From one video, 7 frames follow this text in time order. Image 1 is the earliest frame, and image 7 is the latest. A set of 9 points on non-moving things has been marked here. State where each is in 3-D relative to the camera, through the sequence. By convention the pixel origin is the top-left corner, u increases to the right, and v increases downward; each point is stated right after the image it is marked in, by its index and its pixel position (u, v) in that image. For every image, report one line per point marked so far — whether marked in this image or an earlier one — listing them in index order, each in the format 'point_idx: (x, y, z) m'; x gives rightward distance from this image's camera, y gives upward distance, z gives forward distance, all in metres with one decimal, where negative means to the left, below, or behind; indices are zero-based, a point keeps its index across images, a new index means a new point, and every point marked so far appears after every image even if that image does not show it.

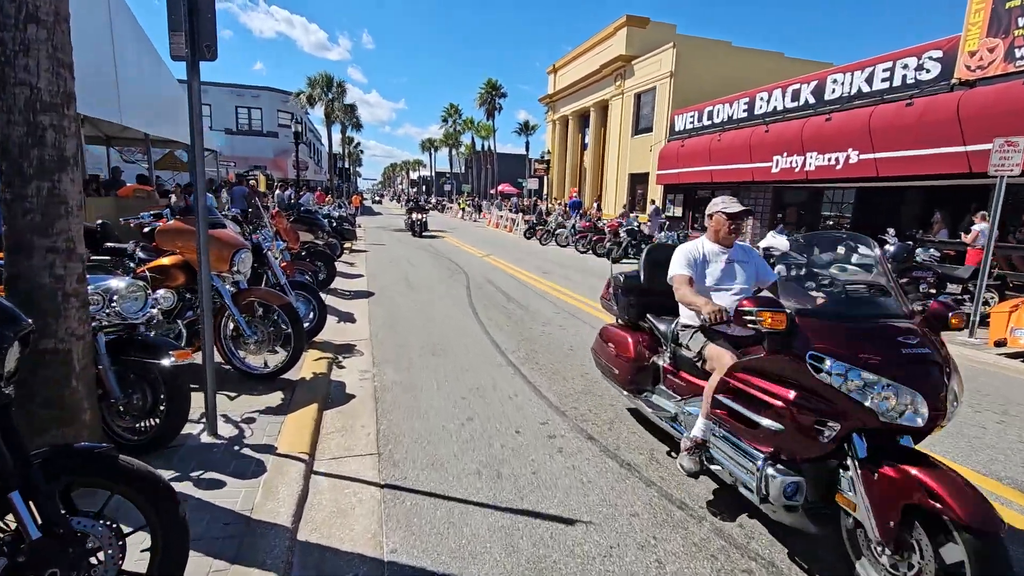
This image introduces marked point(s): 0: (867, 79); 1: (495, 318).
0: (+9.7, +5.7, +13.6) m
1: (-0.2, -0.5, +7.5) m
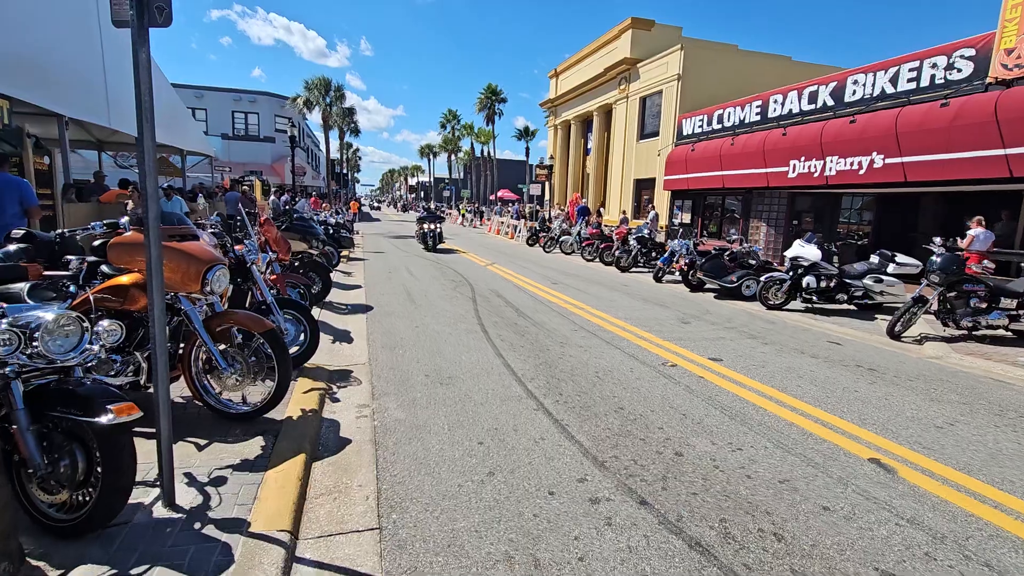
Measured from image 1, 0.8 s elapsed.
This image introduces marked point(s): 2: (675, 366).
0: (+9.9, +5.4, +12.9) m
1: (0.0, -0.7, +6.8) m
2: (+1.9, -0.9, +5.7) m
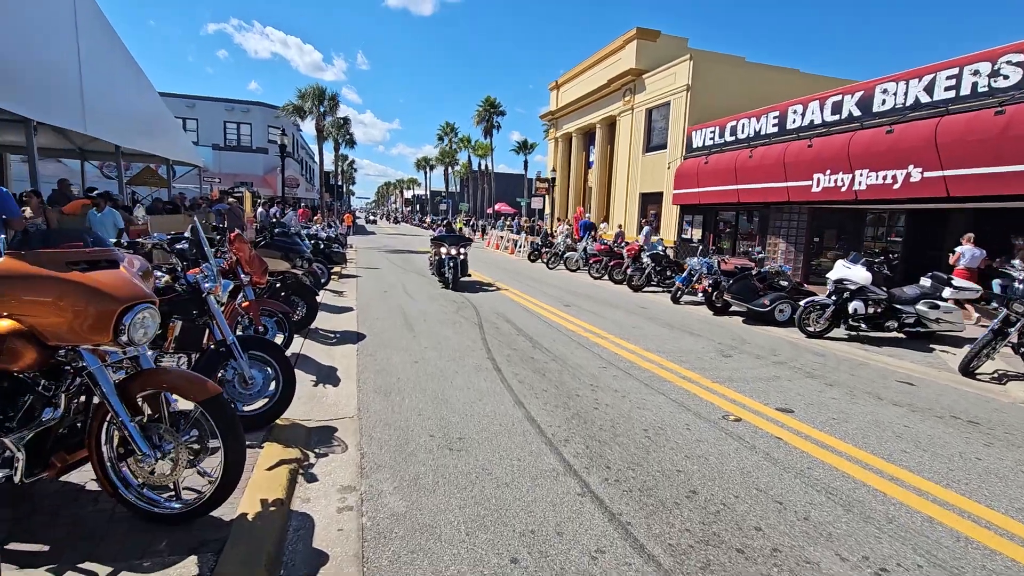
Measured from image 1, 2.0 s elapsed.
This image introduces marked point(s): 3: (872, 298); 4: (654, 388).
0: (+10.0, +4.8, +12.1) m
1: (+0.2, -1.1, +5.7) m
2: (+2.1, -1.2, +4.6) m
3: (+6.3, -0.2, +8.7) m
4: (+1.6, -1.1, +5.4) m
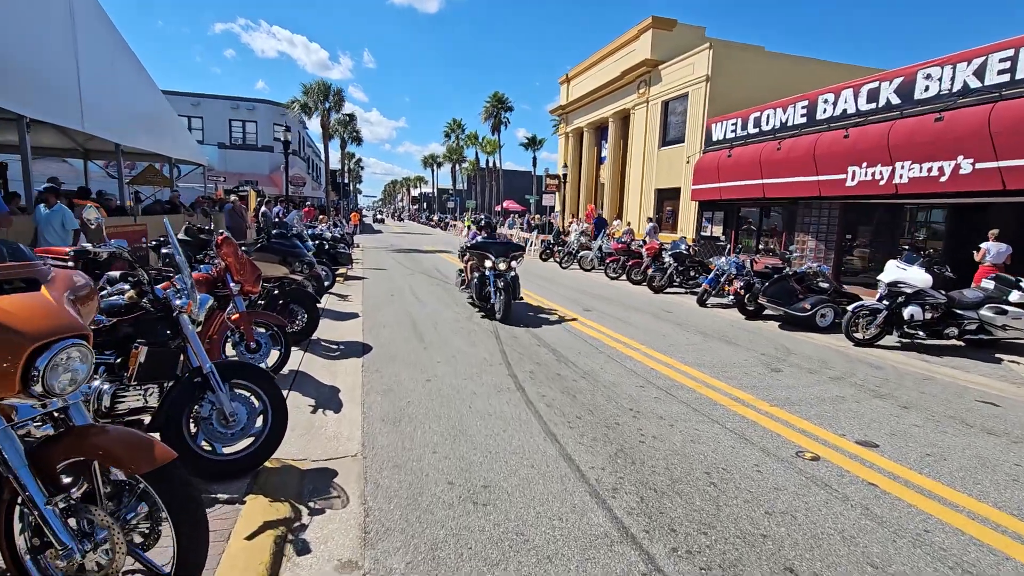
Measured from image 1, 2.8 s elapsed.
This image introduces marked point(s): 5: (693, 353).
0: (+10.4, +4.8, +11.1) m
1: (+0.4, -1.2, +4.9) m
2: (+2.4, -1.3, +3.8) m
3: (+6.6, -0.2, +7.9) m
4: (+1.8, -1.2, +4.7) m
5: (+2.6, -0.9, +7.1) m
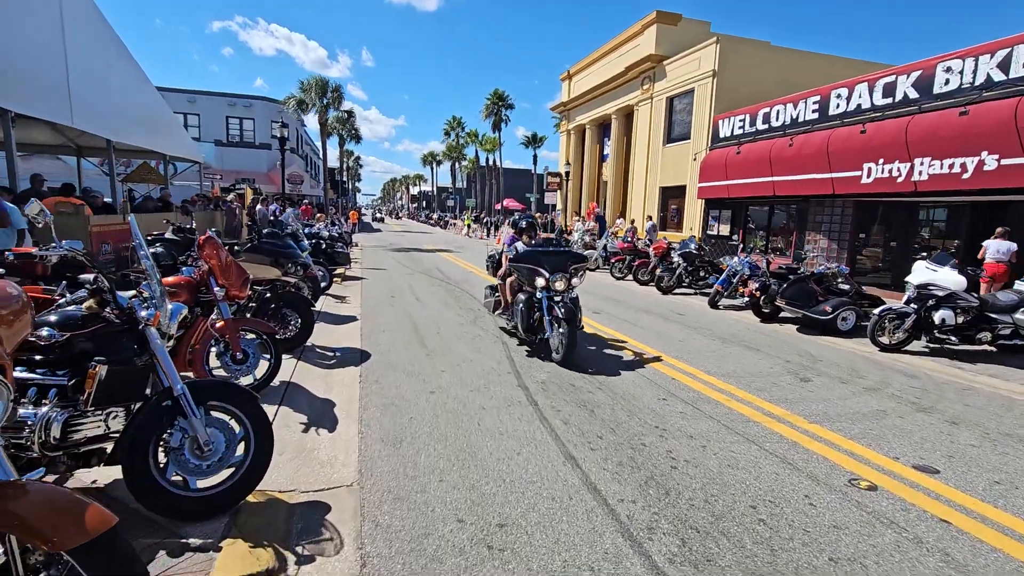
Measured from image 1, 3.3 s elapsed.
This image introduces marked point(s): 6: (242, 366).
0: (+10.5, +4.8, +10.7) m
1: (+0.6, -1.2, +4.5) m
2: (+2.5, -1.4, +3.4) m
3: (+6.7, -0.3, +7.4) m
4: (+1.9, -1.2, +4.2) m
5: (+2.7, -1.0, +6.6) m
6: (-2.6, -0.8, +4.8) m
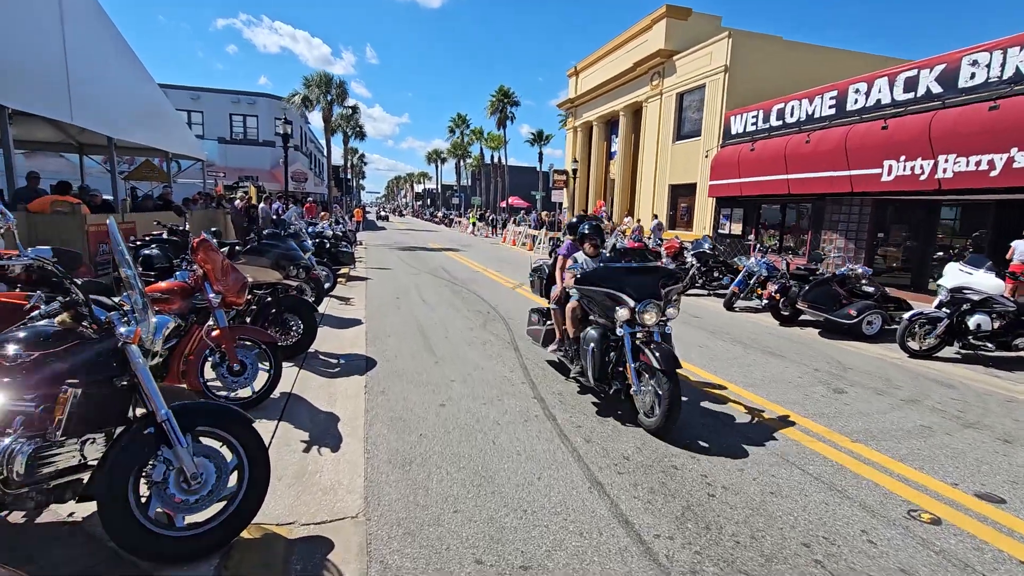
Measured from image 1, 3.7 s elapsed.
0: (+10.7, +4.8, +10.2) m
1: (+0.7, -1.3, +4.1) m
2: (+2.6, -1.4, +3.0) m
3: (+6.9, -0.3, +7.0) m
4: (+2.1, -1.3, +3.9) m
5: (+2.9, -1.0, +6.3) m
6: (-2.5, -0.8, +4.5) m
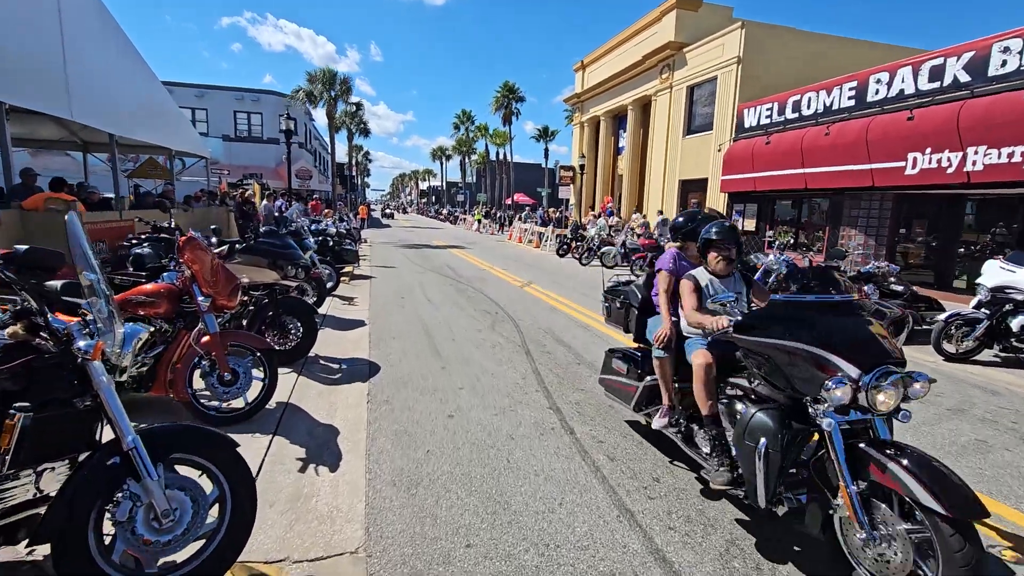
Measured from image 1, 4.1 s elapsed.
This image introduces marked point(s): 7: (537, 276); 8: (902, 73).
0: (+10.8, +4.8, +9.7) m
1: (+0.8, -1.3, +3.7) m
2: (+2.7, -1.5, +2.6) m
3: (+7.0, -0.3, +6.6) m
4: (+2.2, -1.3, +3.5) m
5: (+3.0, -1.0, +5.9) m
6: (-2.3, -0.8, +4.2) m
7: (+0.7, +0.3, +14.1) m
8: (+10.0, +5.5, +12.7) m
